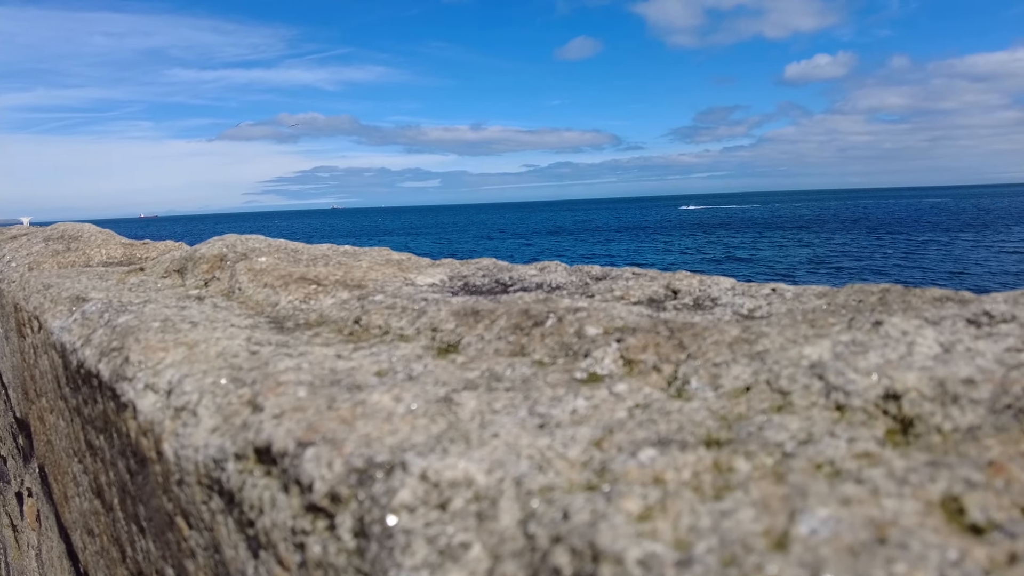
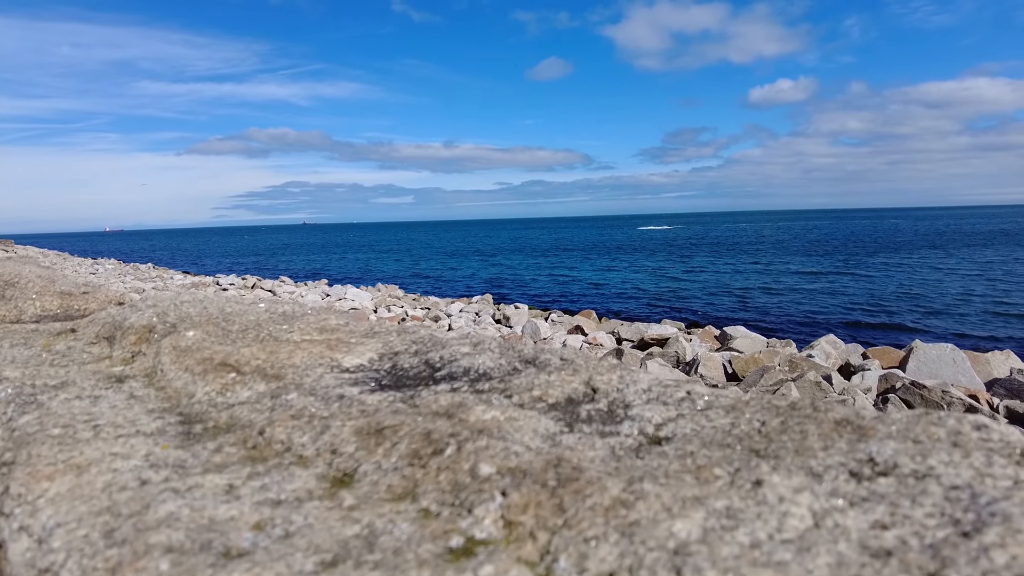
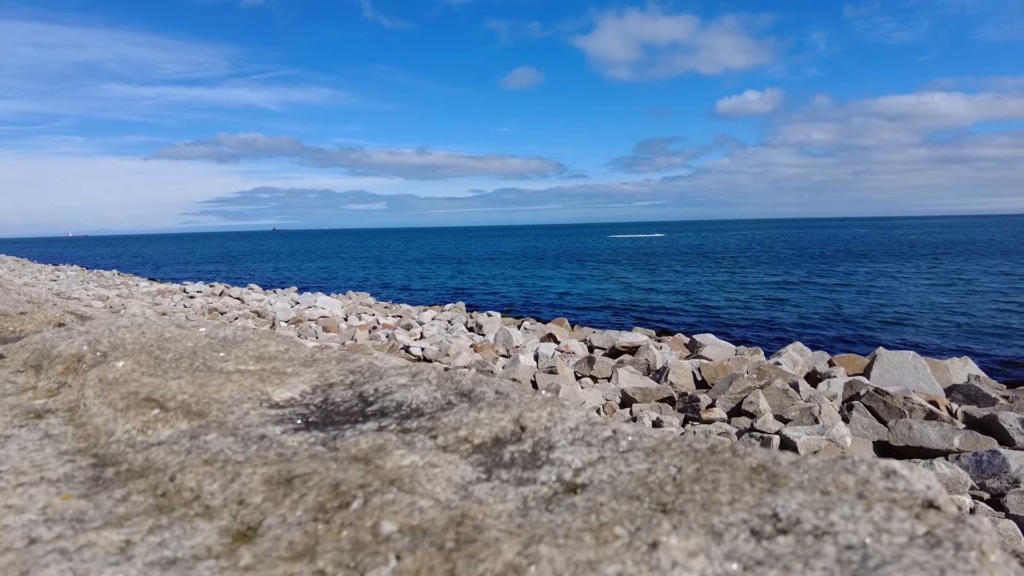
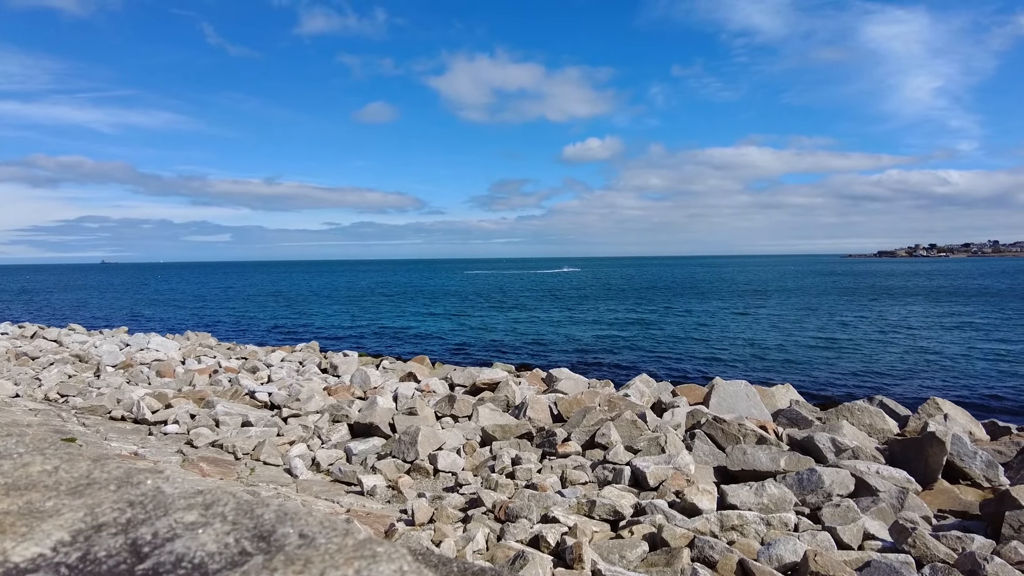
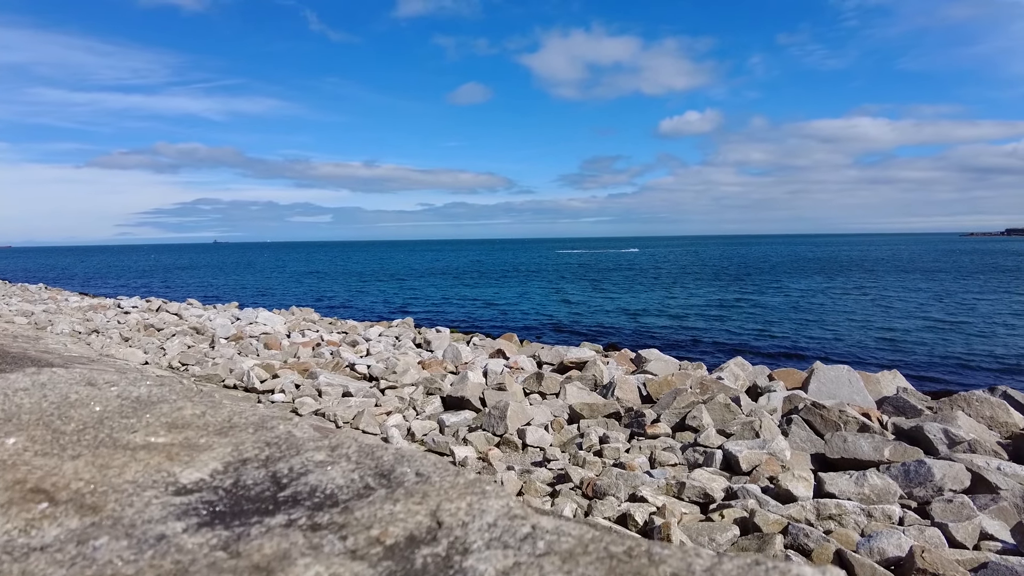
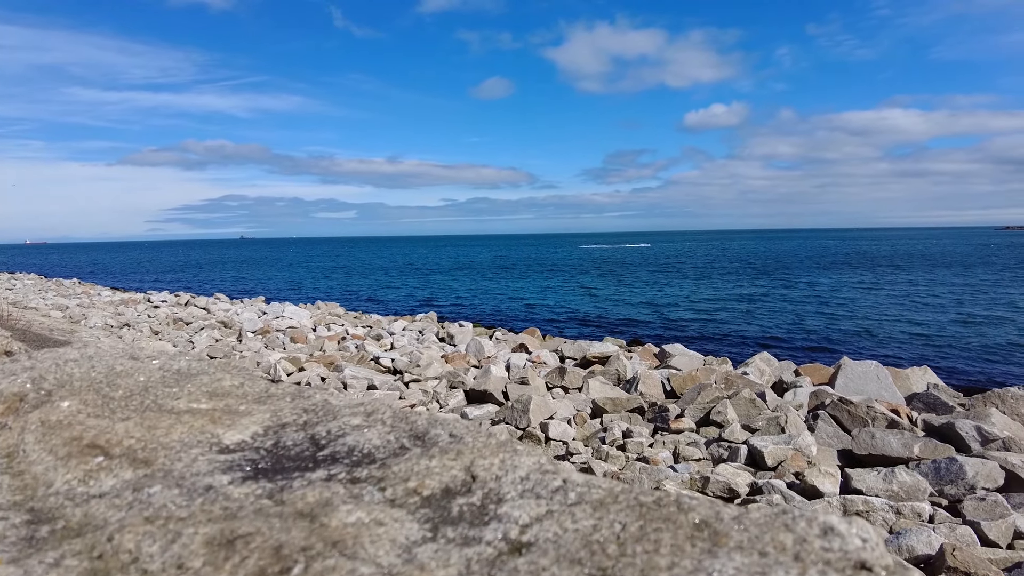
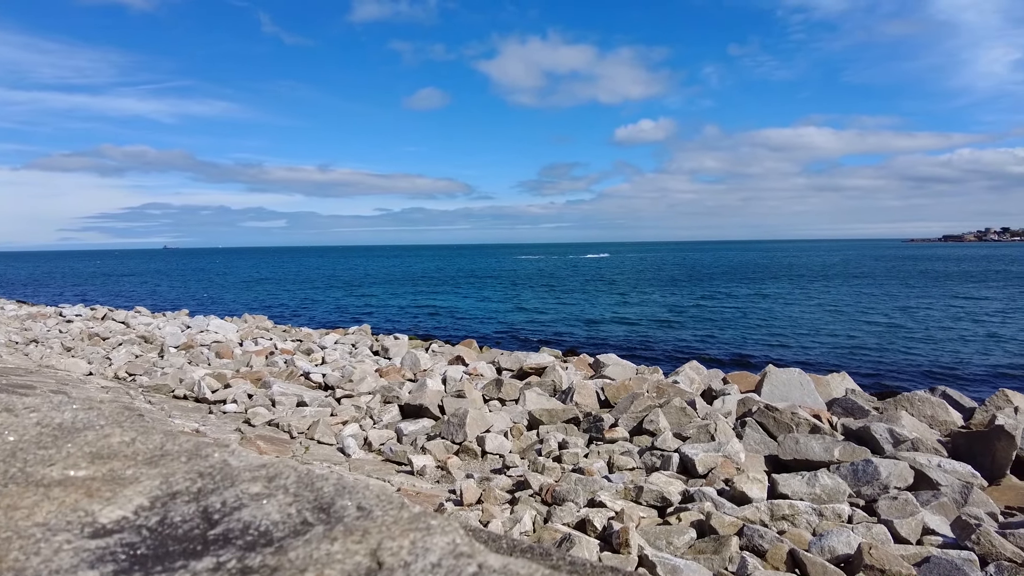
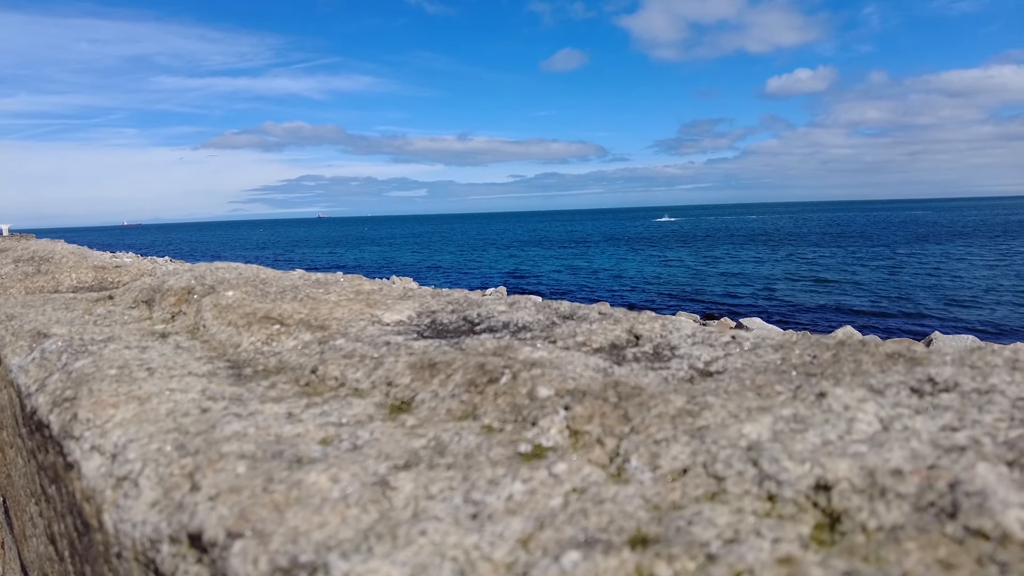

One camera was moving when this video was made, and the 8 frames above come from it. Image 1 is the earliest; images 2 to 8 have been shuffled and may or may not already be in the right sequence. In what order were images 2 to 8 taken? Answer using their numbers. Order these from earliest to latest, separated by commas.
8, 2, 3, 6, 5, 7, 4
